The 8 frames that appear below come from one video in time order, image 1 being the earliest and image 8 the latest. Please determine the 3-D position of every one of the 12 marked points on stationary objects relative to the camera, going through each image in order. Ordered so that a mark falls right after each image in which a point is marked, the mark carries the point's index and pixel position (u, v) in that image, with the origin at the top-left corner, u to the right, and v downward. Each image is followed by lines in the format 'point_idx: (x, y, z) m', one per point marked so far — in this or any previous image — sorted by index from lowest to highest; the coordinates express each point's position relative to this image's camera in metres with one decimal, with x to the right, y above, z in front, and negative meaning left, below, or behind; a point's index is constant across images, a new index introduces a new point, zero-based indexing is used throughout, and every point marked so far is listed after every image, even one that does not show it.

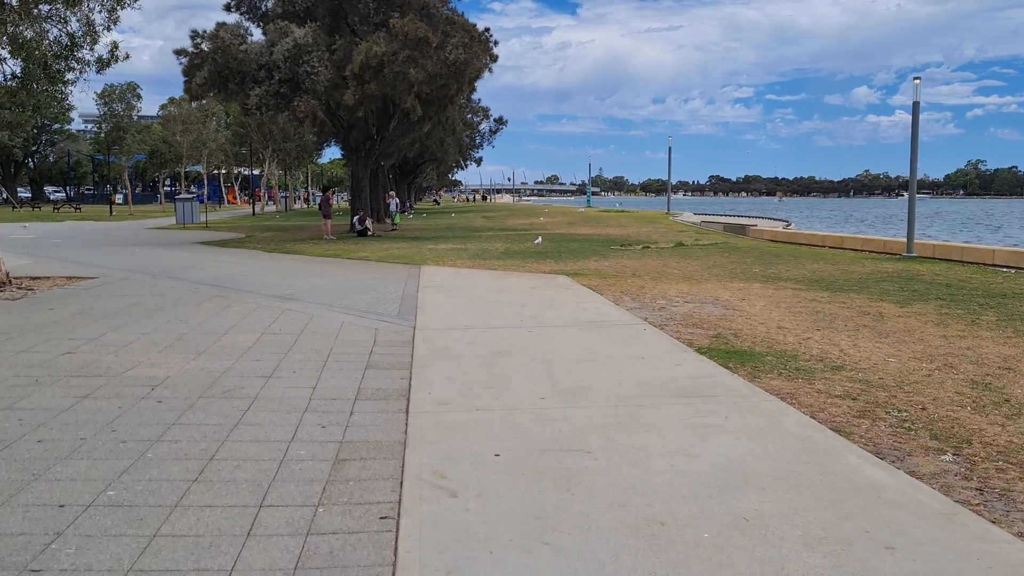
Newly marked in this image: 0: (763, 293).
0: (+3.5, -0.1, +12.5) m
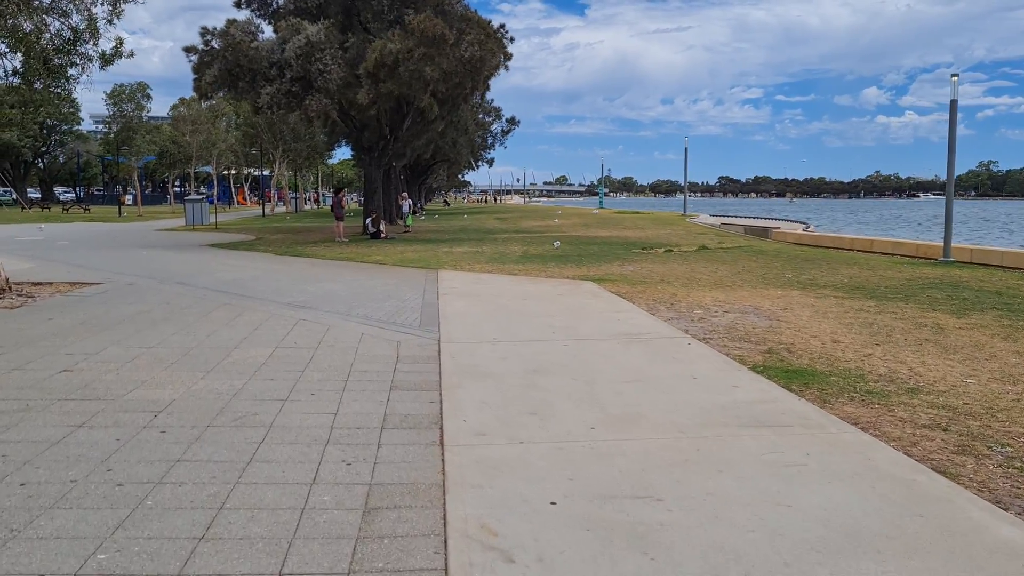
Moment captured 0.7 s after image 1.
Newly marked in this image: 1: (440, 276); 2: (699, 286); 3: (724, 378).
0: (+3.8, -0.2, +11.8) m
1: (-1.2, +0.2, +16.0) m
2: (+2.9, 0.0, +13.8) m
3: (+1.6, -0.7, +6.9) m
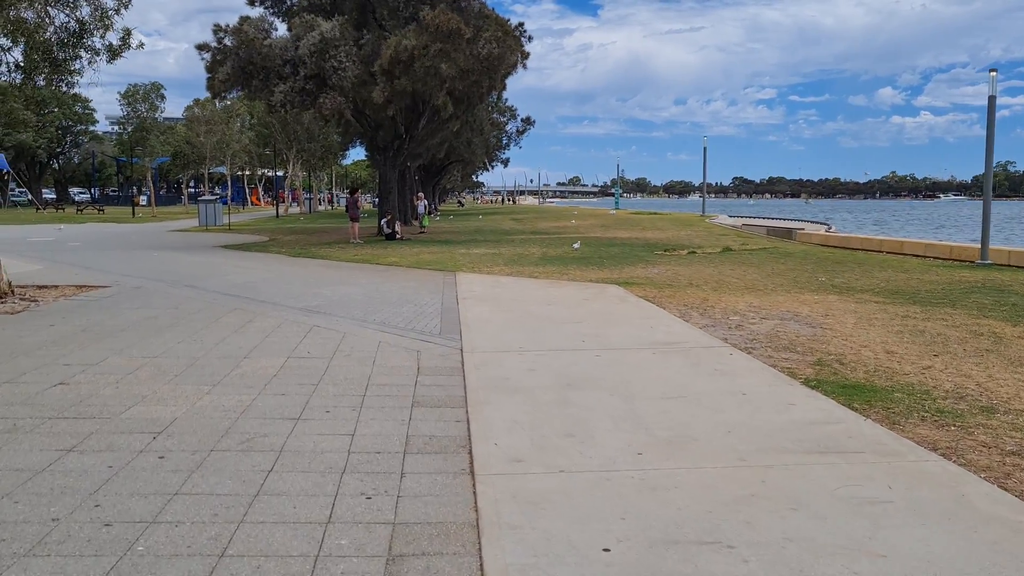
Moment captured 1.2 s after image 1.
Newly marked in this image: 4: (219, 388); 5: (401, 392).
0: (+4.1, -0.2, +11.1) m
1: (-0.9, +0.2, +15.4) m
2: (+3.2, 0.0, +13.2) m
3: (+1.8, -0.7, +6.3) m
4: (-2.1, -0.7, +6.4) m
5: (-0.8, -0.7, +6.4) m
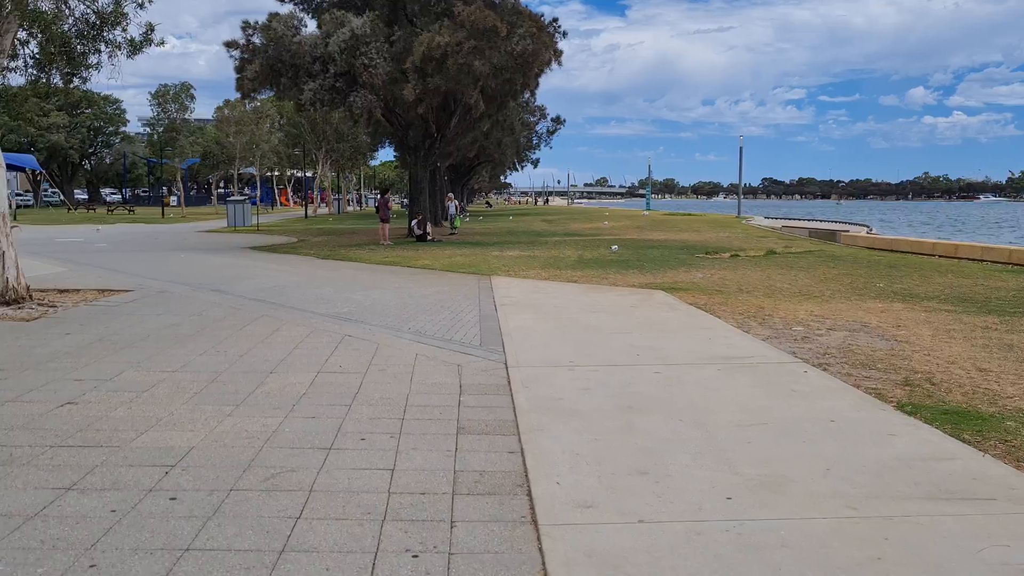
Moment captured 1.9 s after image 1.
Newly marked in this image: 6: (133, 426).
0: (+4.6, -0.3, +10.3) m
1: (-0.3, +0.1, +14.8) m
2: (+3.8, -0.1, +12.4) m
3: (+2.2, -0.8, +5.5) m
4: (-1.7, -0.8, +5.8) m
5: (-0.4, -0.8, +5.7) m
6: (-2.2, -0.8, +5.3) m
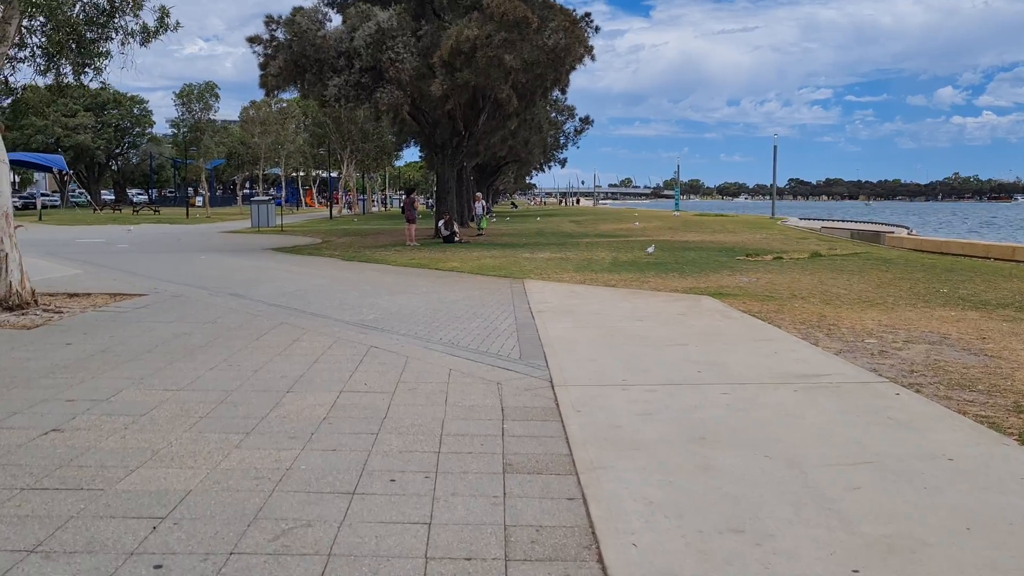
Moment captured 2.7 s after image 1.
0: (+5.0, -0.4, +9.4) m
1: (+0.3, 0.0, +13.9) m
2: (+4.2, -0.2, +11.5) m
3: (+2.5, -0.9, +4.6) m
4: (-1.4, -0.8, +5.0) m
5: (-0.1, -0.9, +4.9) m
6: (-1.9, -0.9, +4.5) m
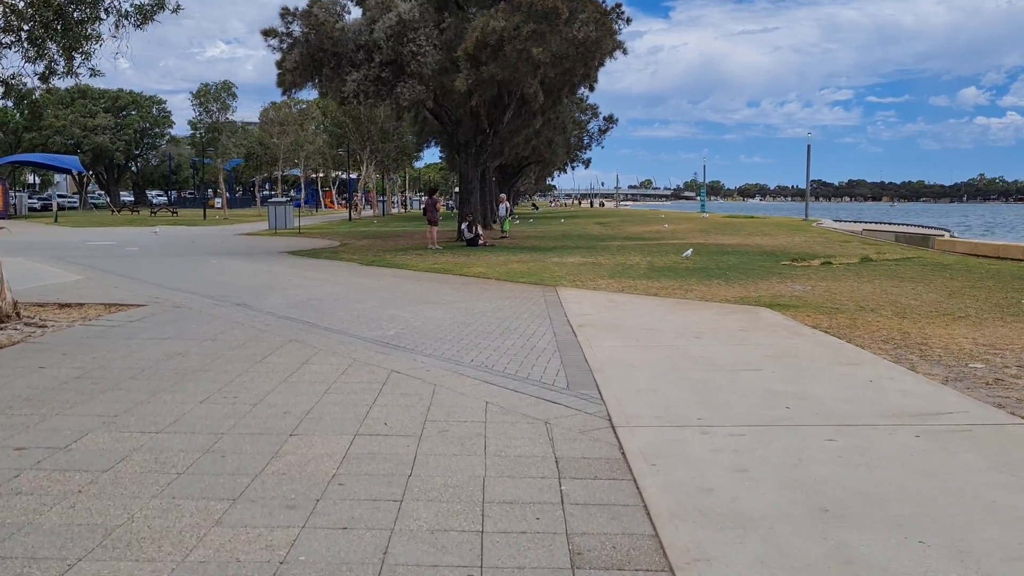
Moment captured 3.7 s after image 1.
0: (+5.4, -0.5, +8.1) m
1: (+0.7, -0.1, +12.7) m
2: (+4.6, -0.3, +10.2) m
3: (+2.7, -1.0, +3.4) m
4: (-1.2, -0.9, +3.8) m
5: (+0.1, -1.0, +3.7) m
6: (-1.7, -1.0, +3.4) m
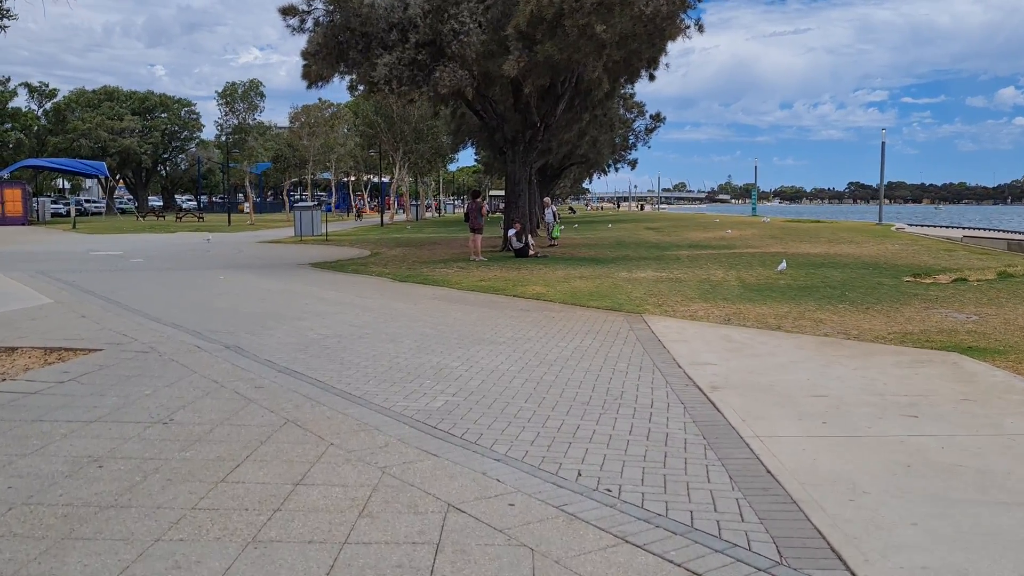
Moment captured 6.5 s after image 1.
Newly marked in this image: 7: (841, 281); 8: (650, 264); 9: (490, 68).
0: (+6.1, -0.8, +4.8) m
1: (+1.6, -0.4, +9.7) m
2: (+5.4, -0.7, +7.0) m
3: (+3.3, -1.3, +0.2) m
4: (-0.6, -1.2, +0.8) m
5: (+0.7, -1.3, +0.7) m
6: (-1.2, -1.3, +0.4) m
7: (+5.5, +0.1, +15.0) m
8: (+2.8, +0.5, +18.5) m
9: (-0.4, +4.5, +18.7) m
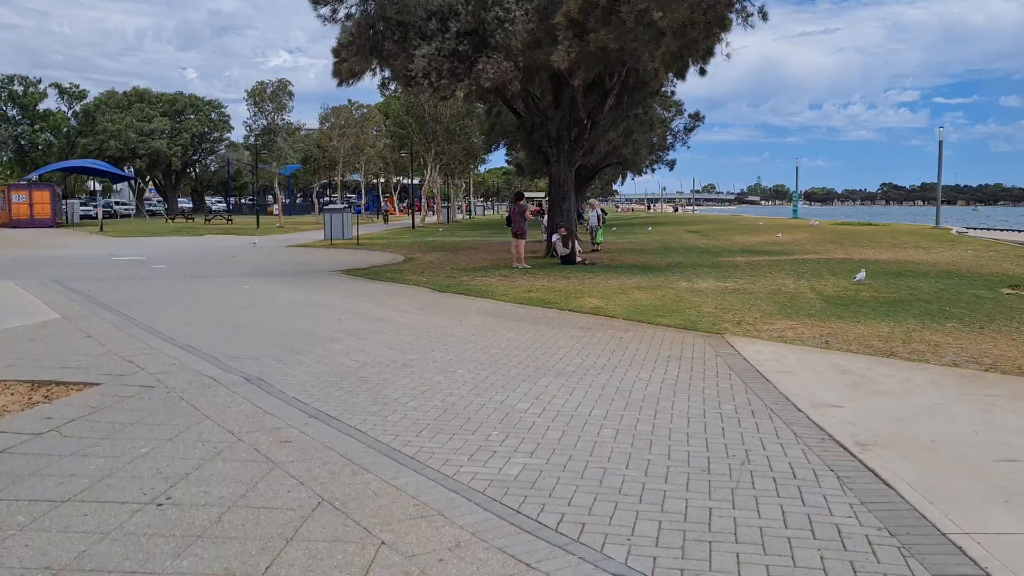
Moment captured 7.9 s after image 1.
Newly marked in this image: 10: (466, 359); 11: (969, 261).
0: (+6.5, -1.0, +3.2) m
1: (+2.2, -0.6, +8.2) m
2: (+5.9, -0.8, +5.4) m
3: (+3.6, -1.5, -1.3) m
4: (-0.3, -1.4, -0.6) m
5: (+1.0, -1.4, -0.7) m
6: (-0.8, -1.4, -1.0) m
7: (+6.3, -0.1, +13.5) m
8: (+3.7, +0.3, +17.0) m
9: (+0.5, +4.3, +17.3) m
10: (-0.4, -0.6, +8.0) m
11: (+9.5, +0.5, +18.7) m
